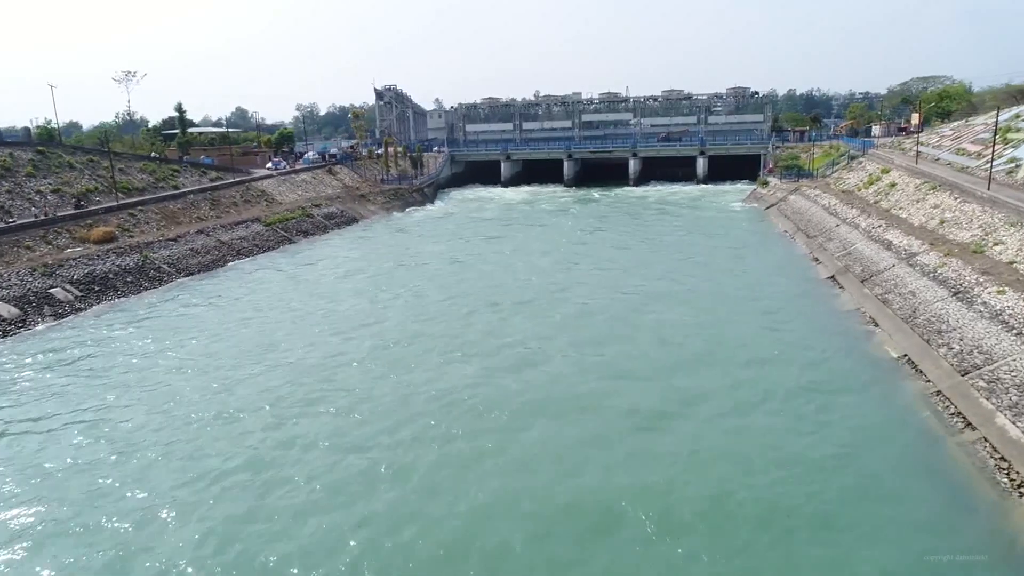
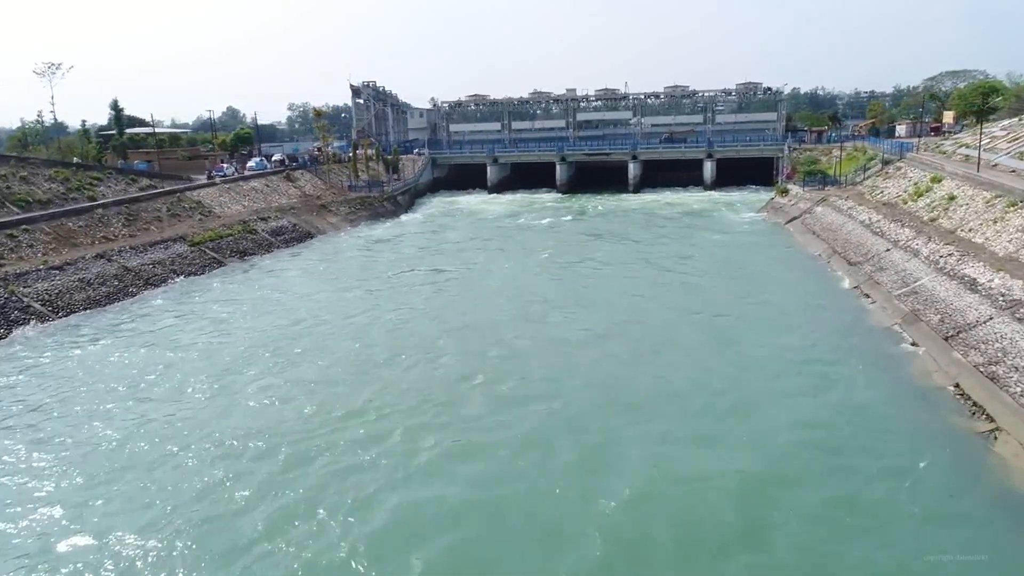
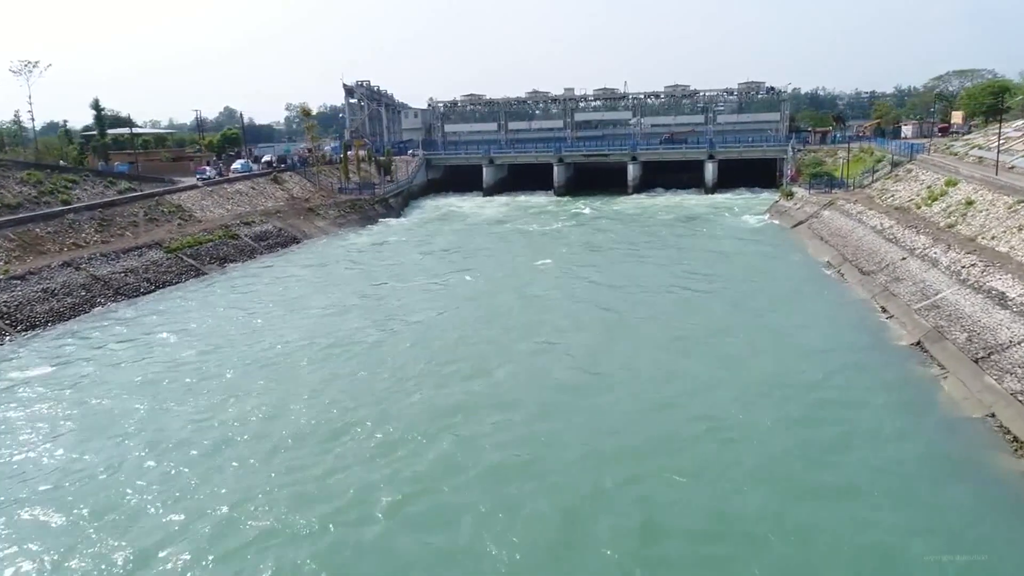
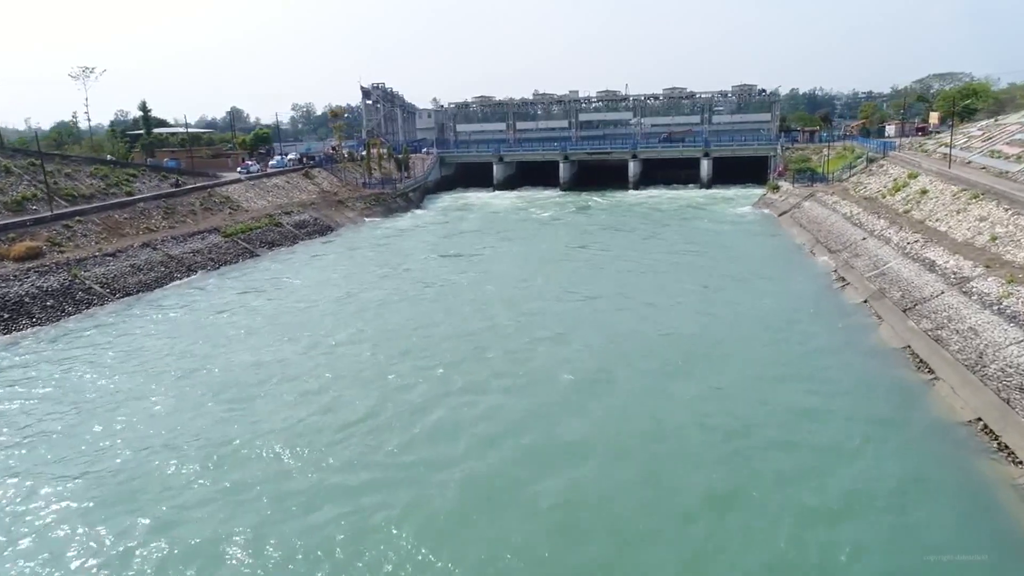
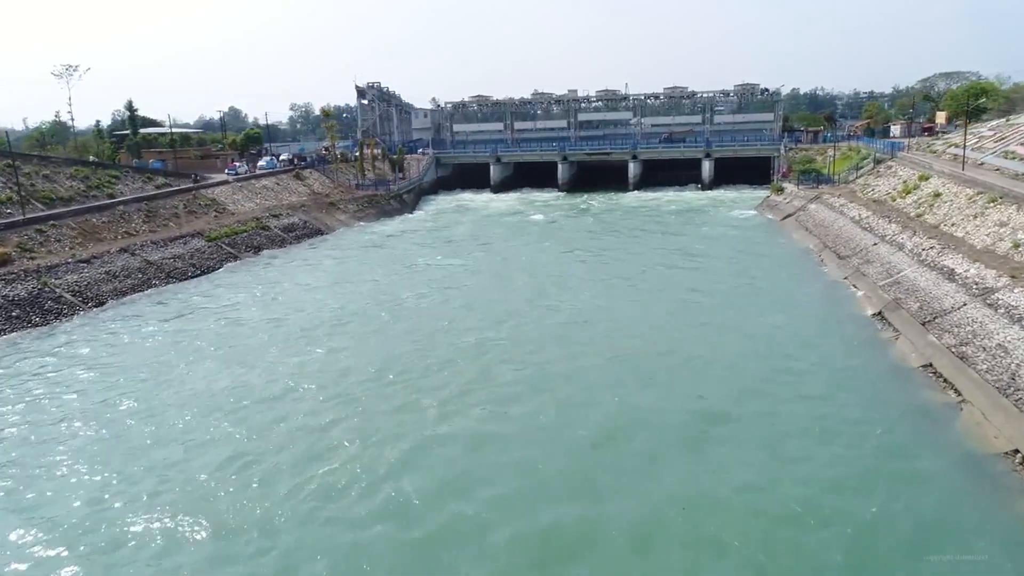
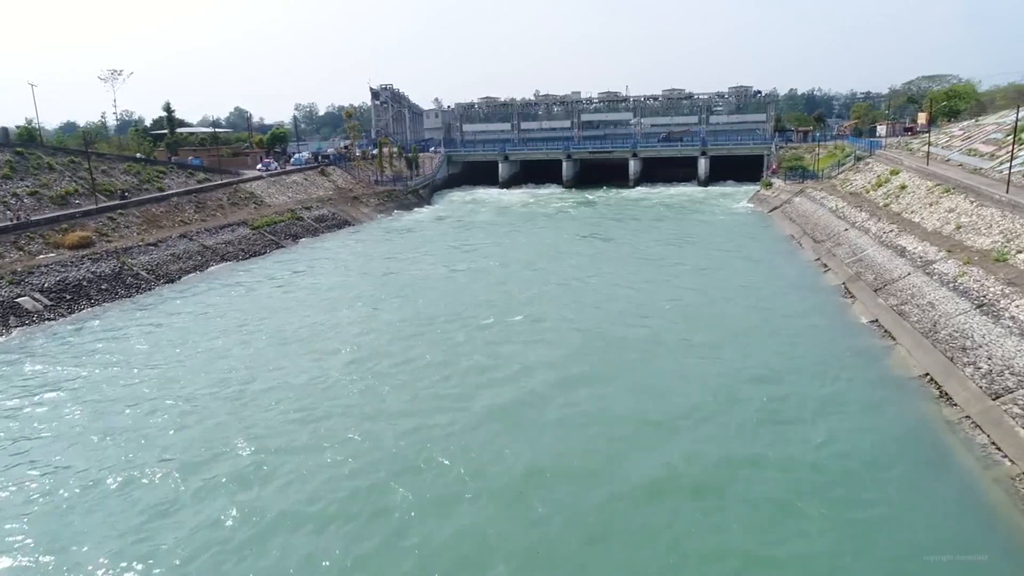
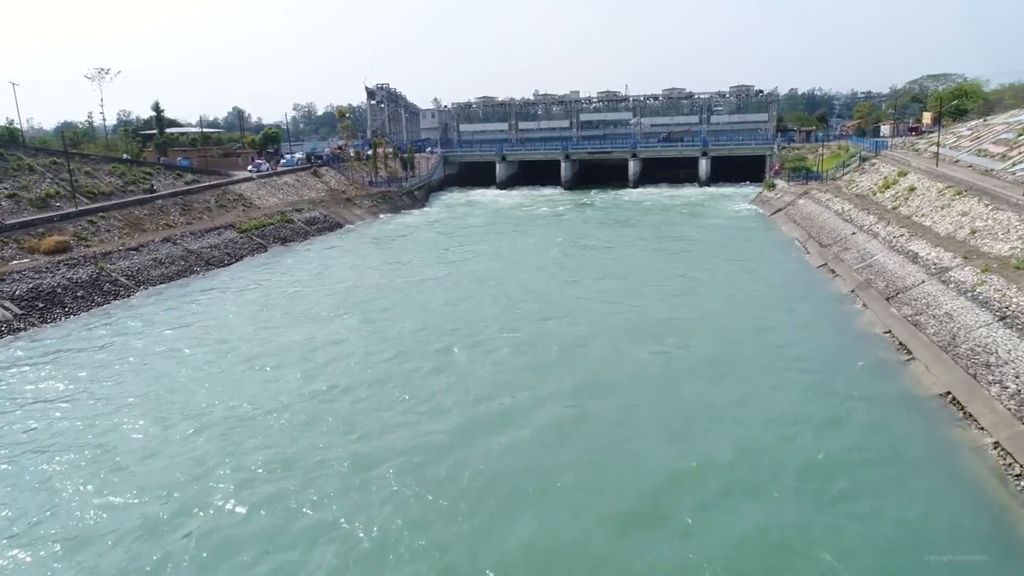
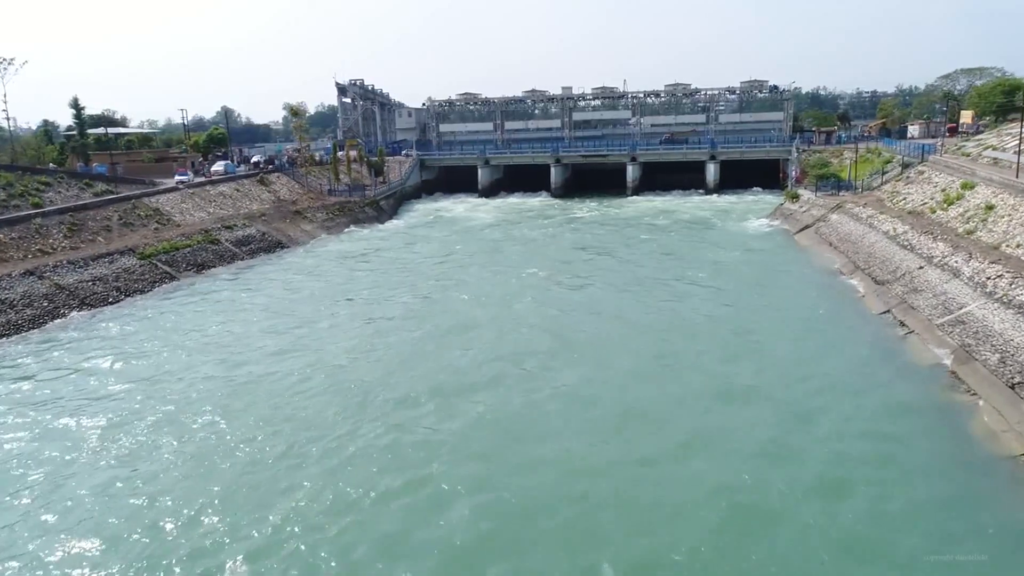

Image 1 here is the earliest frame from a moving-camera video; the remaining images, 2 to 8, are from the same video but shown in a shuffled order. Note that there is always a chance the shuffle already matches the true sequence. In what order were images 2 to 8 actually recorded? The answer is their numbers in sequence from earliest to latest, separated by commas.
6, 7, 4, 5, 2, 3, 8
